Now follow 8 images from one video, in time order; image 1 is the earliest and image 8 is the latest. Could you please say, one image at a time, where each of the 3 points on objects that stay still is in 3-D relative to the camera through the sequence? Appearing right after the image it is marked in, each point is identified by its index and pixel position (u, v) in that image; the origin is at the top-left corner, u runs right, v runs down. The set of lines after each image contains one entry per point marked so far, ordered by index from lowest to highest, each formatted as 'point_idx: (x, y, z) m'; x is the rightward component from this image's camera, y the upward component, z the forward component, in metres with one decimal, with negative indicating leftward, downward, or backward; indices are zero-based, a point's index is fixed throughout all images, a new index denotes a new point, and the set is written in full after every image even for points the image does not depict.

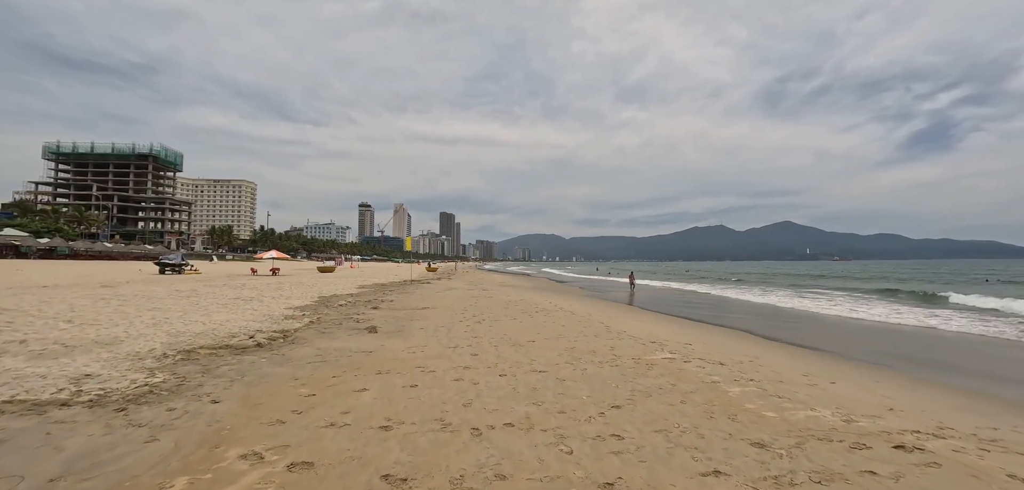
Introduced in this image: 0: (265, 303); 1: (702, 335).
0: (-10.2, -2.4, +17.2) m
1: (+5.7, -2.7, +12.4) m
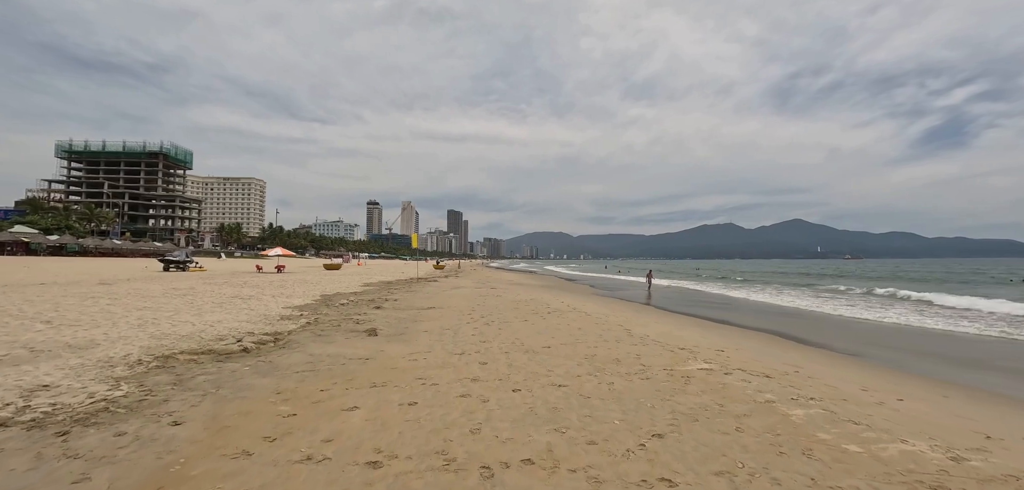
0: (-9.8, -2.3, +16.4) m
1: (+6.0, -2.6, +11.3) m
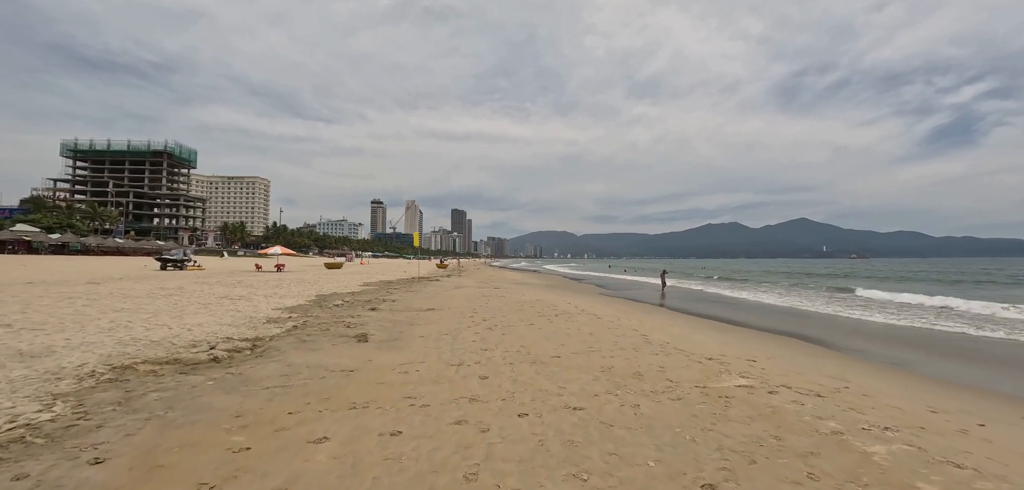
0: (-9.7, -2.2, +15.5) m
1: (+6.1, -2.5, +10.3) m
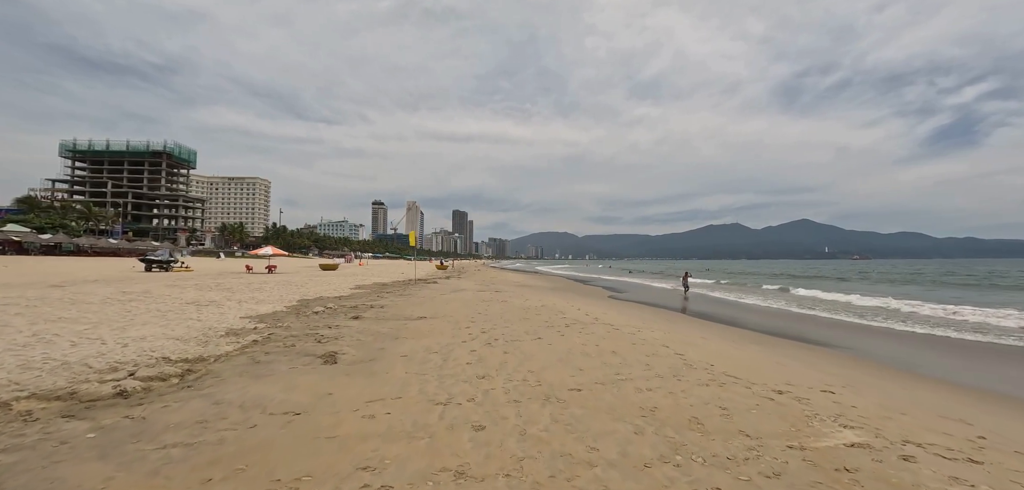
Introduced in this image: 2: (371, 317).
0: (-9.6, -2.1, +13.8) m
1: (+6.2, -2.4, +8.5) m
2: (-4.3, -2.2, +12.5) m
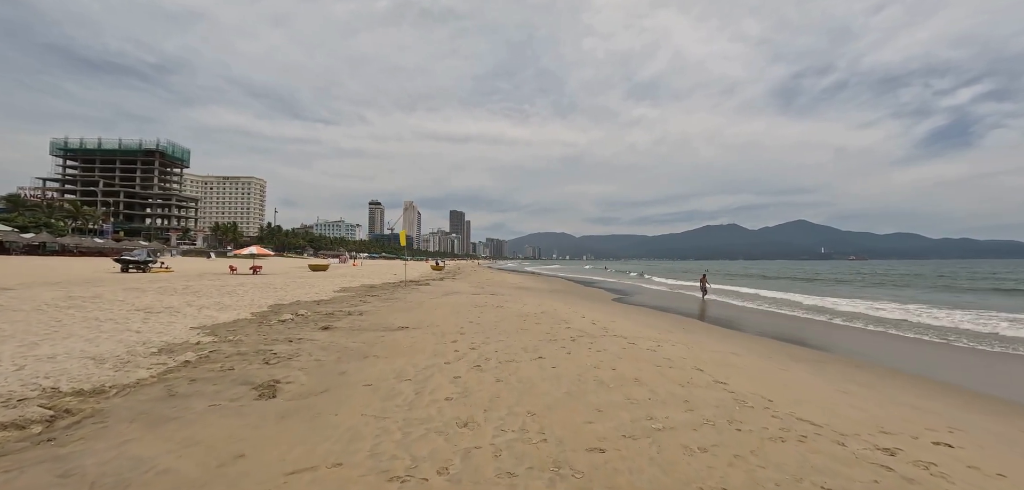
0: (-9.7, -2.1, +12.0) m
1: (+6.1, -2.4, +6.9) m
2: (-4.4, -2.1, +10.8) m
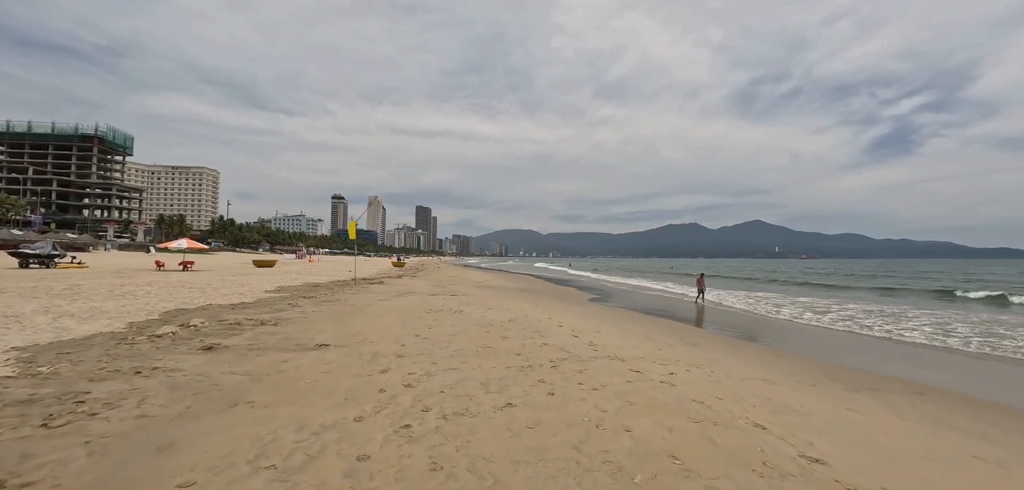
0: (-10.5, -1.8, +8.7) m
1: (+5.6, -2.3, +4.8) m
2: (-5.2, -1.9, +7.9) m
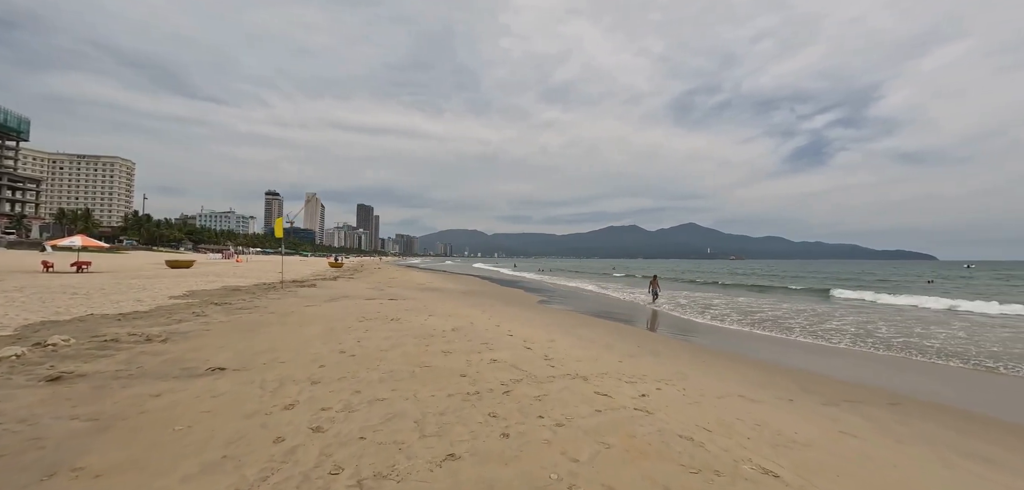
0: (-11.4, -1.7, +6.3) m
1: (+5.1, -2.3, +4.4) m
2: (-6.0, -1.8, +6.1) m
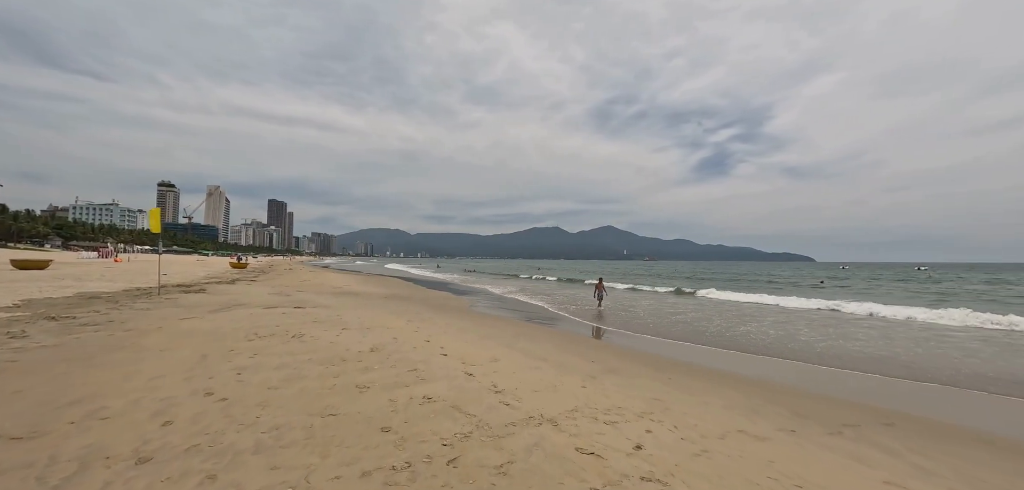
0: (-11.9, -1.6, +2.8) m
1: (+4.7, -2.3, +3.7) m
2: (-6.5, -1.8, +3.6) m
